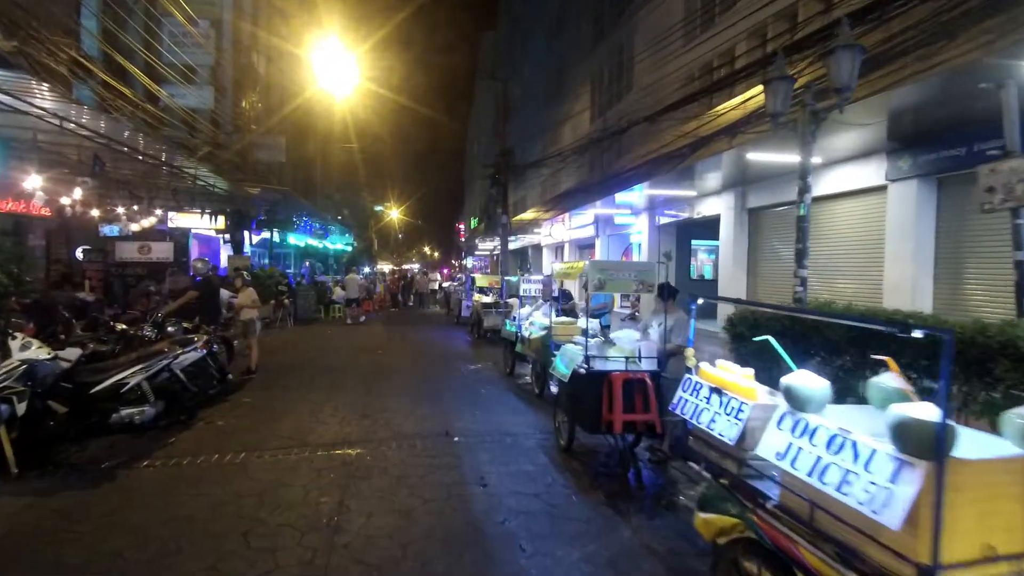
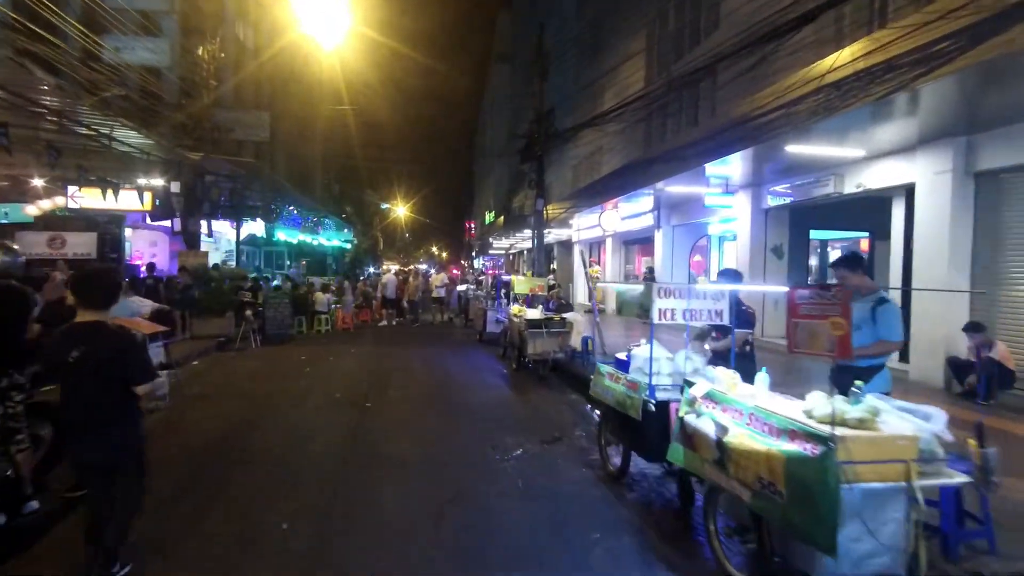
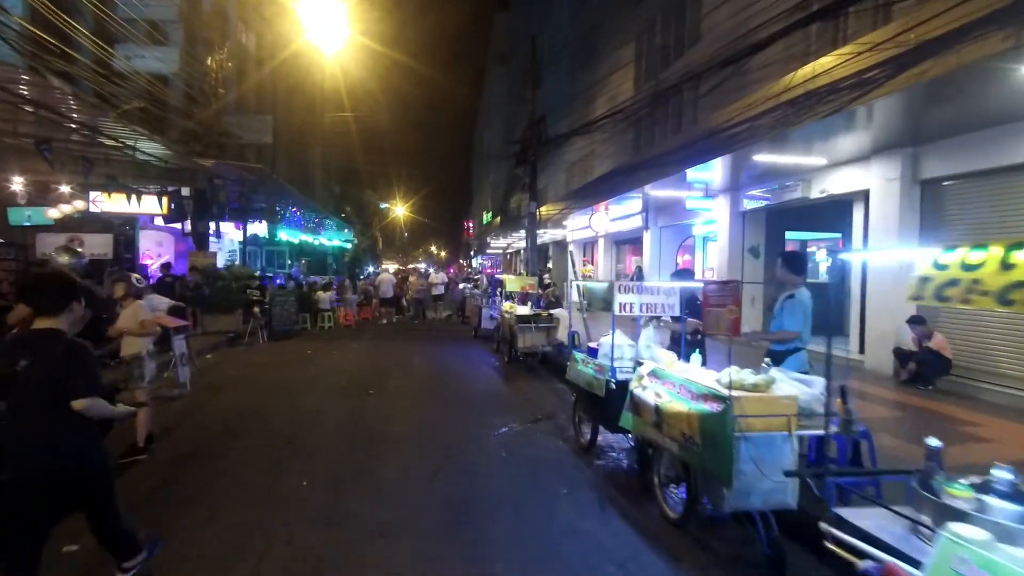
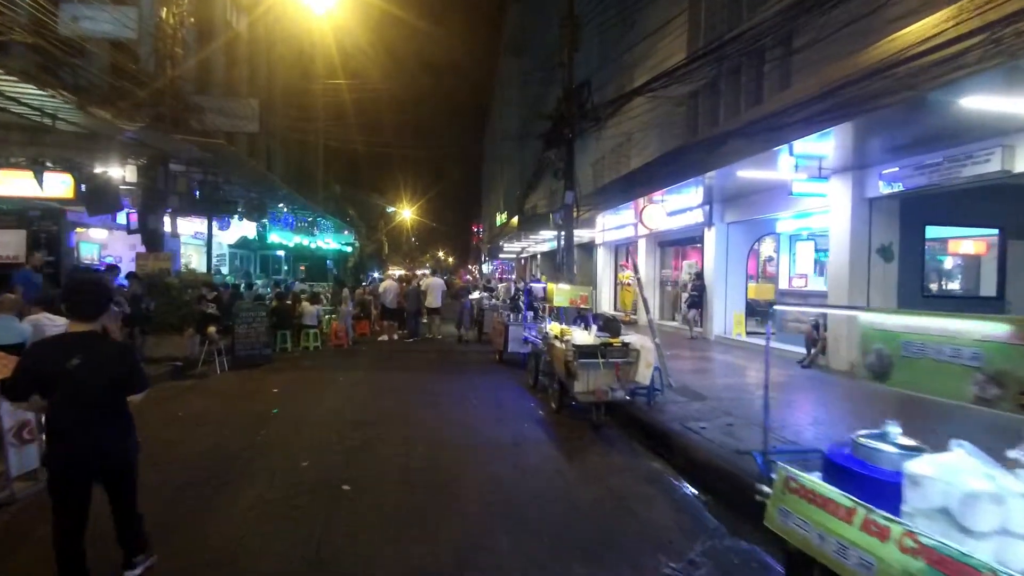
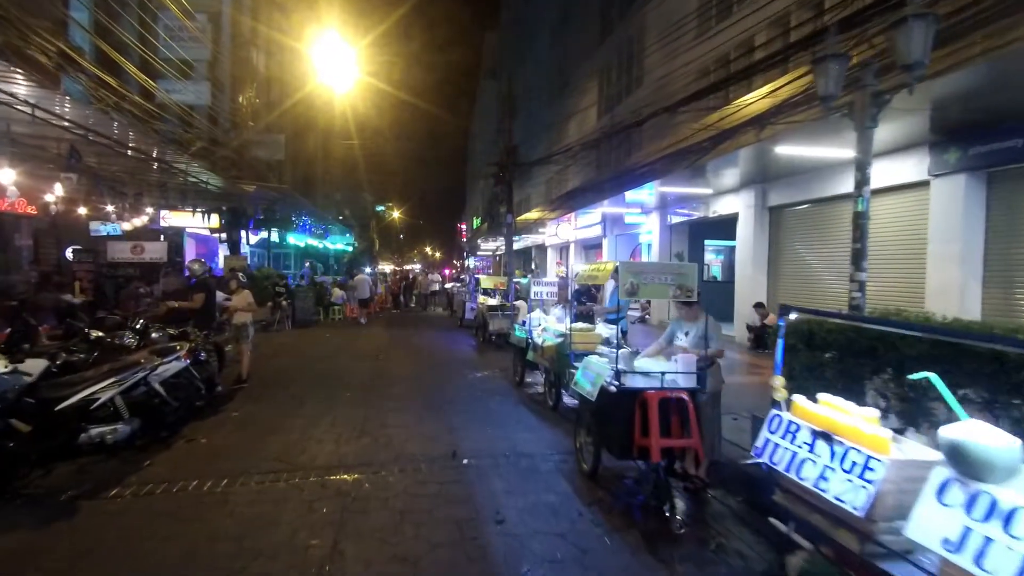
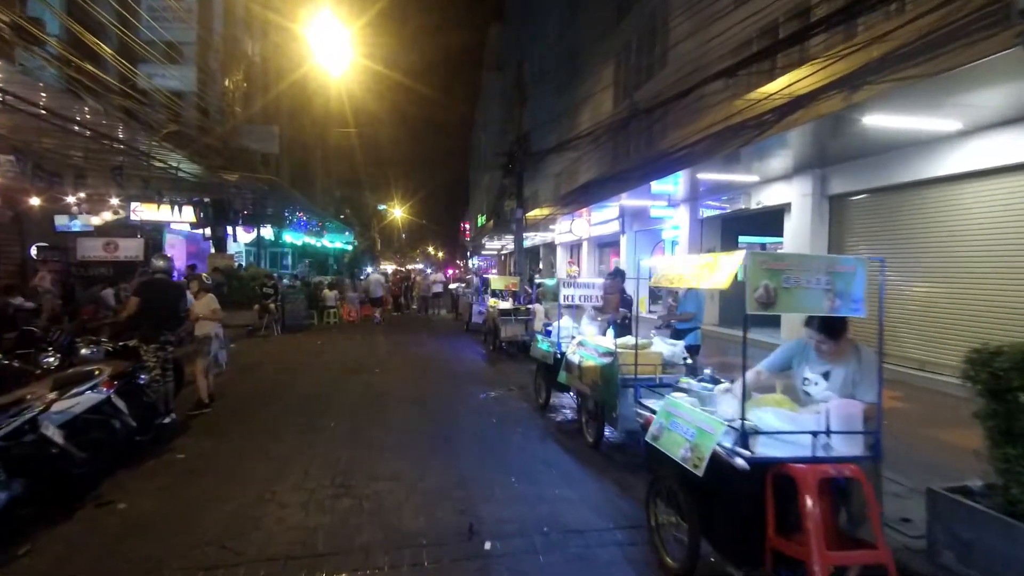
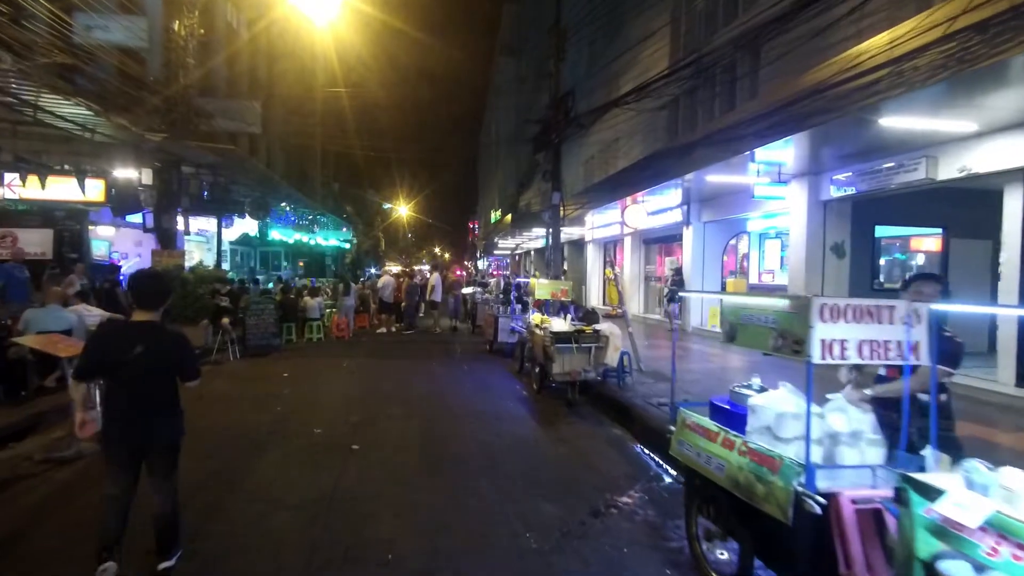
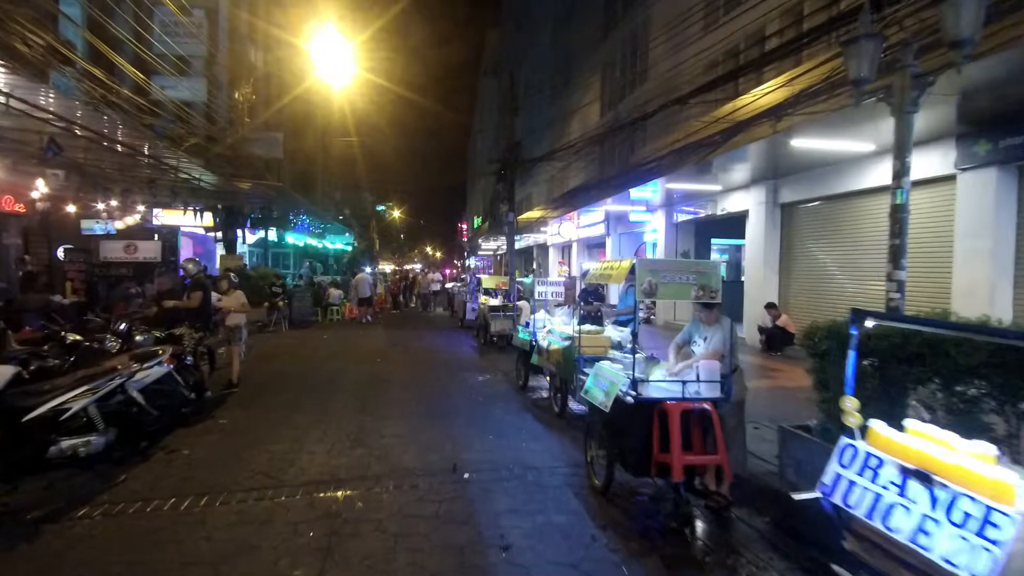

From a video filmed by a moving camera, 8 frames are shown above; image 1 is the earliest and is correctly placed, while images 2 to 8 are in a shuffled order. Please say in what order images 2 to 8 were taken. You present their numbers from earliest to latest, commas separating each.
5, 8, 6, 3, 2, 7, 4
